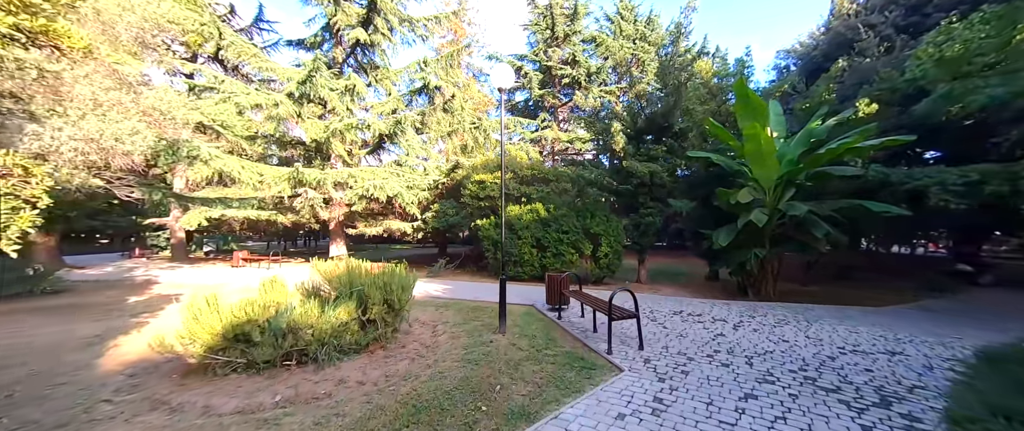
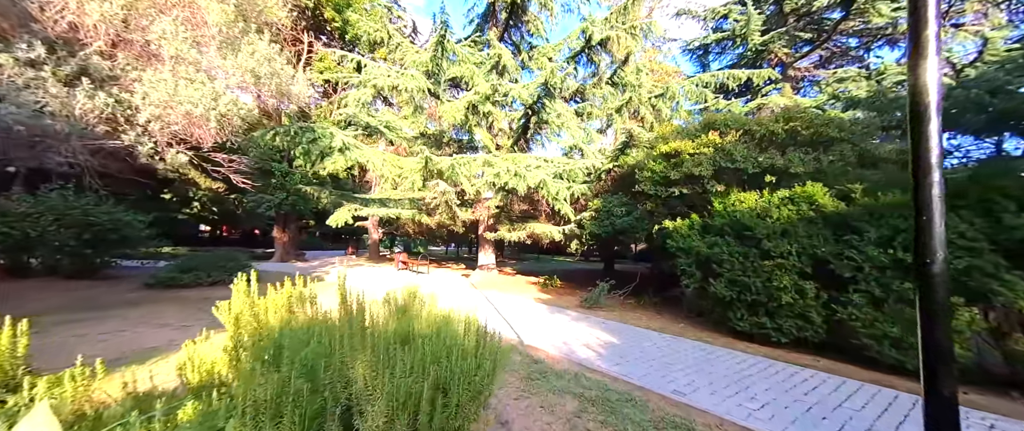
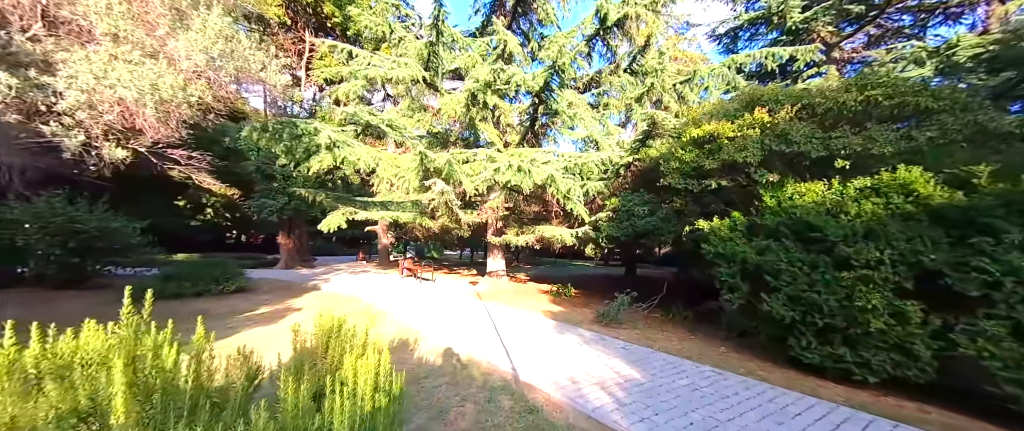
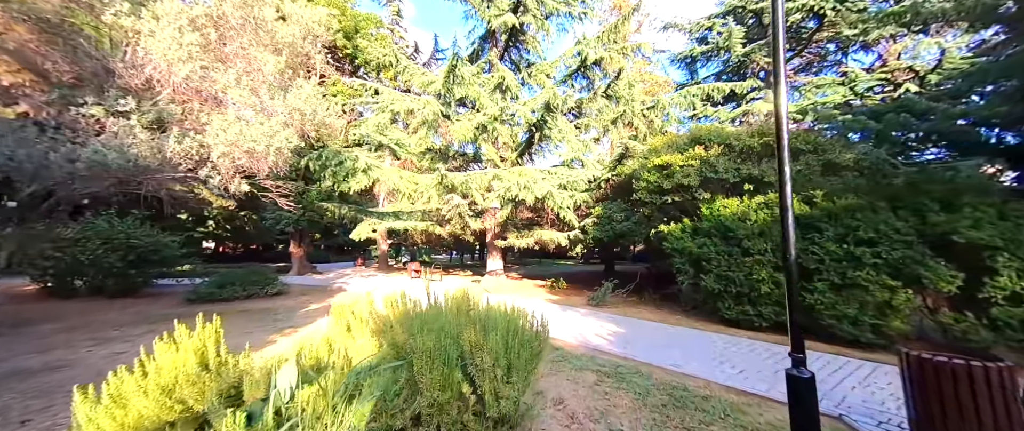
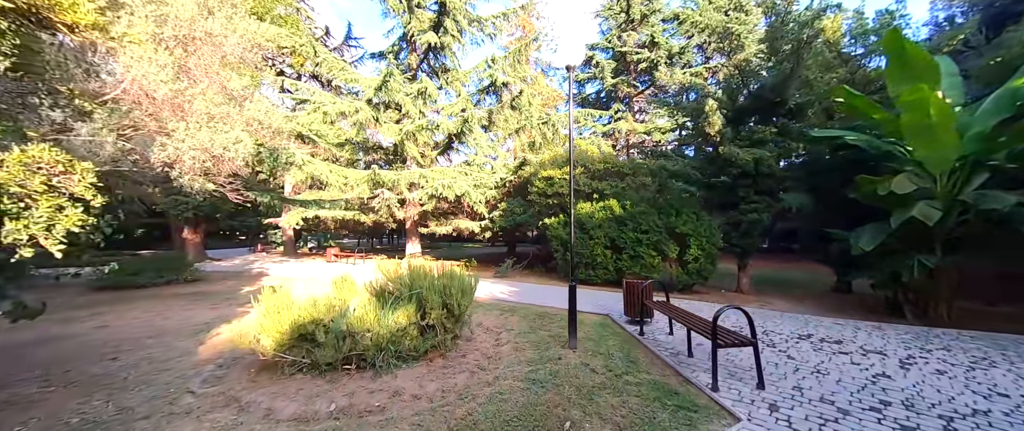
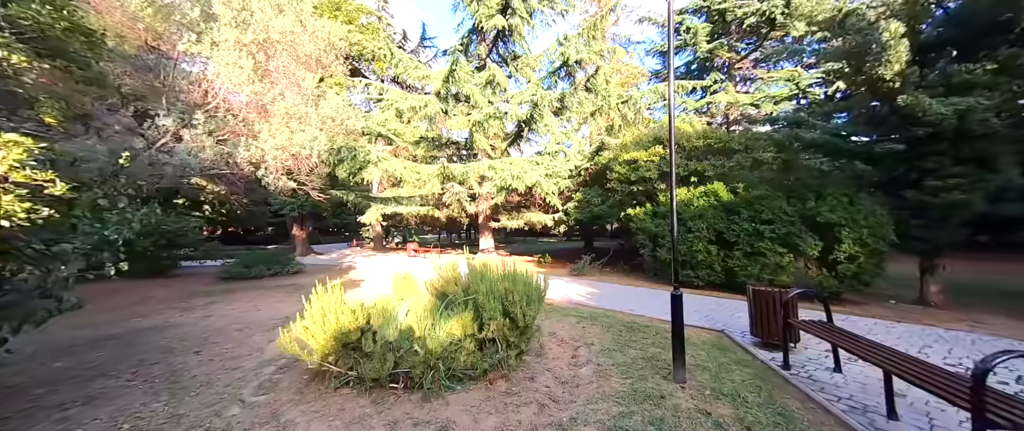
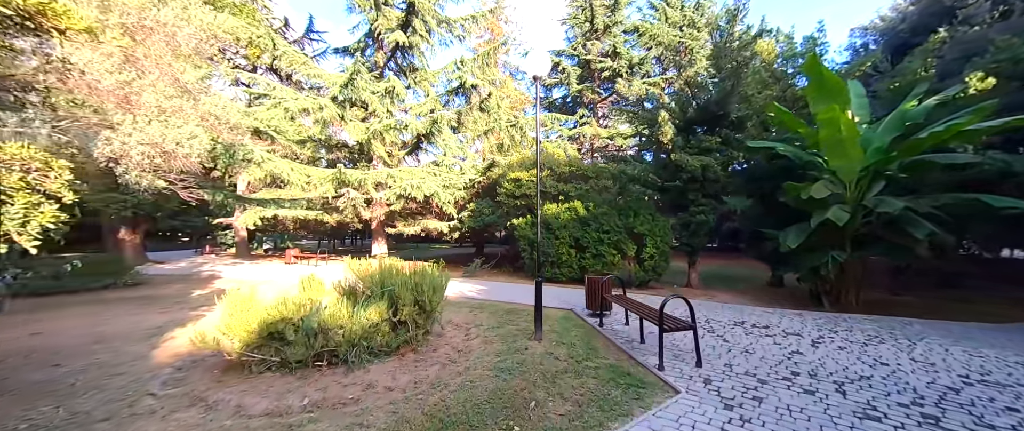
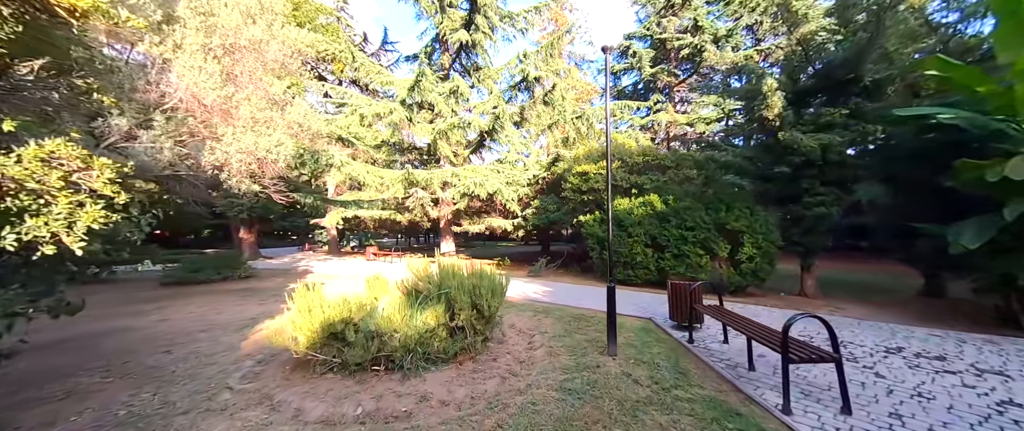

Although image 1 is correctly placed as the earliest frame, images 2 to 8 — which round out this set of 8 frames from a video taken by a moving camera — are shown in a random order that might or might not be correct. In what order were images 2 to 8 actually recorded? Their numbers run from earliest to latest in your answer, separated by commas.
7, 5, 8, 6, 4, 2, 3
